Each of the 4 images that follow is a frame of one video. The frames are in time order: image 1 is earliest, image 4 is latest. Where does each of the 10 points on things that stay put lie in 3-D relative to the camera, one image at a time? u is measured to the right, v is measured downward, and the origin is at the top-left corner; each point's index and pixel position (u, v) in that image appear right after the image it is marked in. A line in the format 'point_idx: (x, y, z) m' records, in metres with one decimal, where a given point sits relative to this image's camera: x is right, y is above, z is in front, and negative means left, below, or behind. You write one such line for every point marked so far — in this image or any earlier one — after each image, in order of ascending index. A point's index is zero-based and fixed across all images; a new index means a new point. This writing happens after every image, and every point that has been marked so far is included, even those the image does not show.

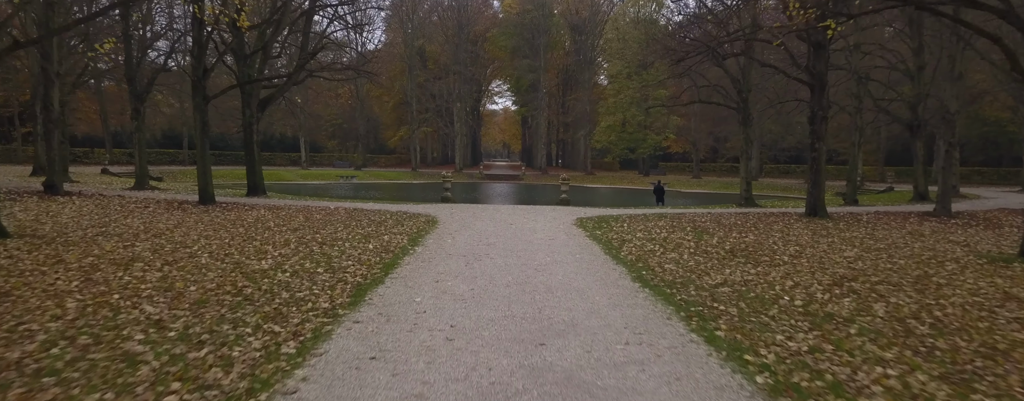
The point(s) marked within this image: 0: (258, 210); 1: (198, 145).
0: (-7.2, -0.3, +14.2) m
1: (-9.3, +1.6, +14.8) m
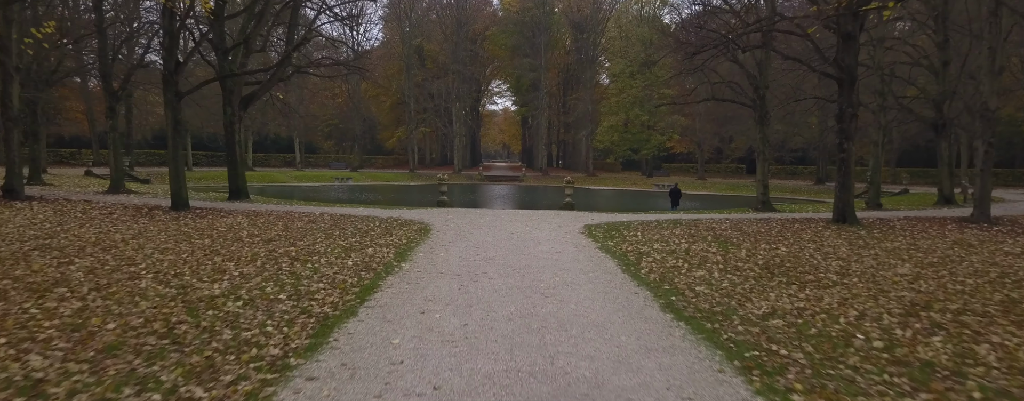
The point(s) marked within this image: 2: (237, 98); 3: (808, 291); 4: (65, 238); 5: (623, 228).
0: (-7.2, -0.4, +12.9) m
1: (-9.3, +1.5, +13.5) m
2: (-9.5, +3.6, +17.3) m
3: (+4.0, -1.2, +6.7) m
4: (-8.3, -0.7, +9.3) m
5: (+2.9, -0.7, +12.9) m
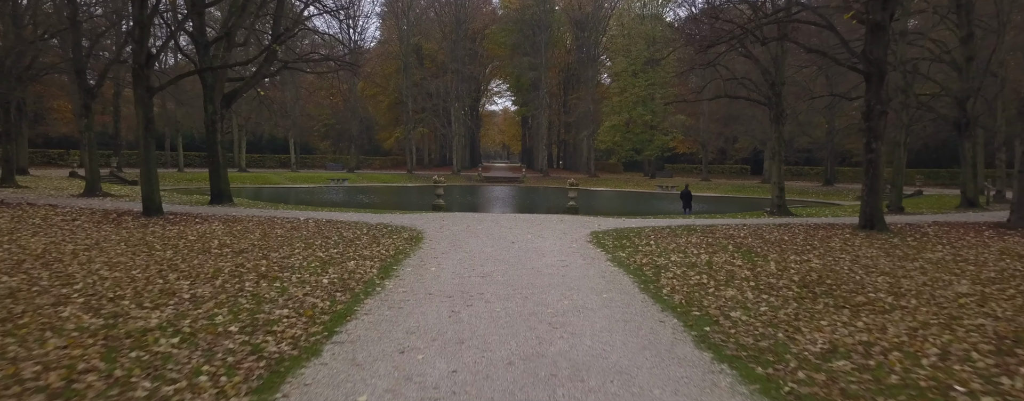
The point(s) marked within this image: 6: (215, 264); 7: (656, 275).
0: (-7.2, -0.6, +11.9) m
1: (-9.3, +1.4, +12.5) m
2: (-9.5, +3.4, +16.2) m
3: (+4.0, -1.3, +5.6) m
4: (-8.3, -0.8, +8.2) m
5: (+2.9, -0.8, +11.8) m
6: (-4.6, -1.0, +7.7) m
7: (+2.2, -1.2, +7.7) m
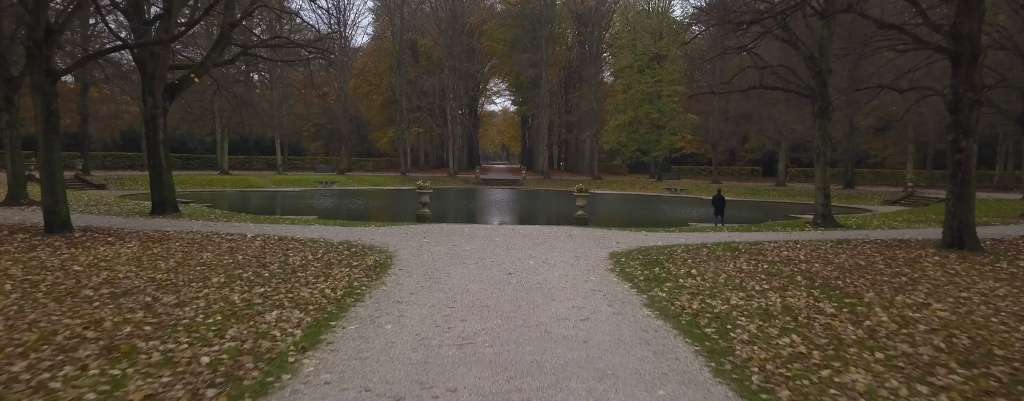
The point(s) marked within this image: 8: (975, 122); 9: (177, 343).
0: (-7.3, -0.8, +9.3) m
1: (-9.4, +1.1, +9.9) m
2: (-9.6, +3.2, +13.6) m
3: (+3.9, -1.6, +3.0) m
4: (-8.4, -1.1, +5.6) m
5: (+2.8, -1.1, +9.2) m
6: (-4.7, -1.2, +5.1) m
7: (+2.2, -1.4, +5.1) m
8: (+9.4, +1.6, +10.2) m
9: (-3.1, -1.3, +4.7) m
